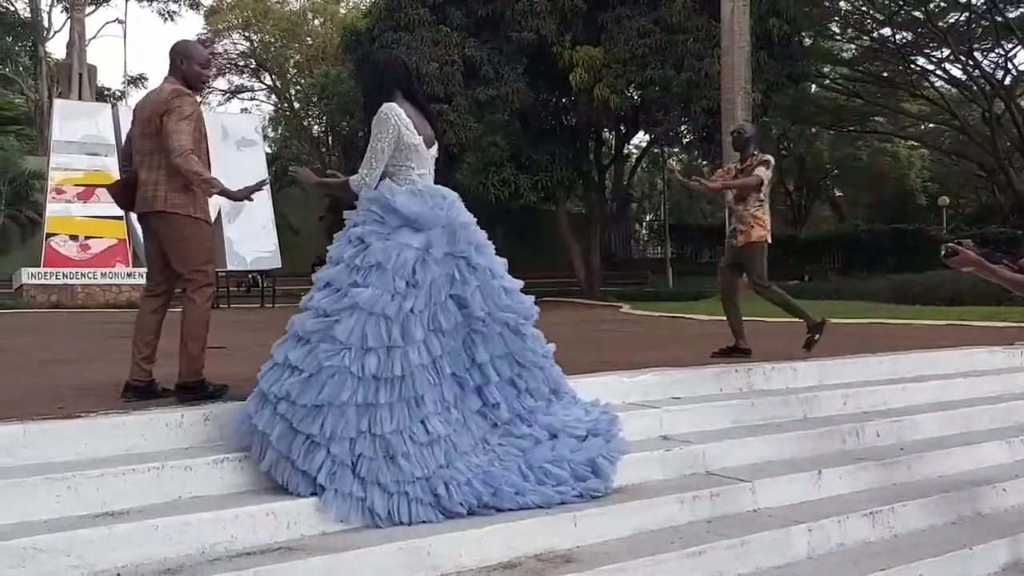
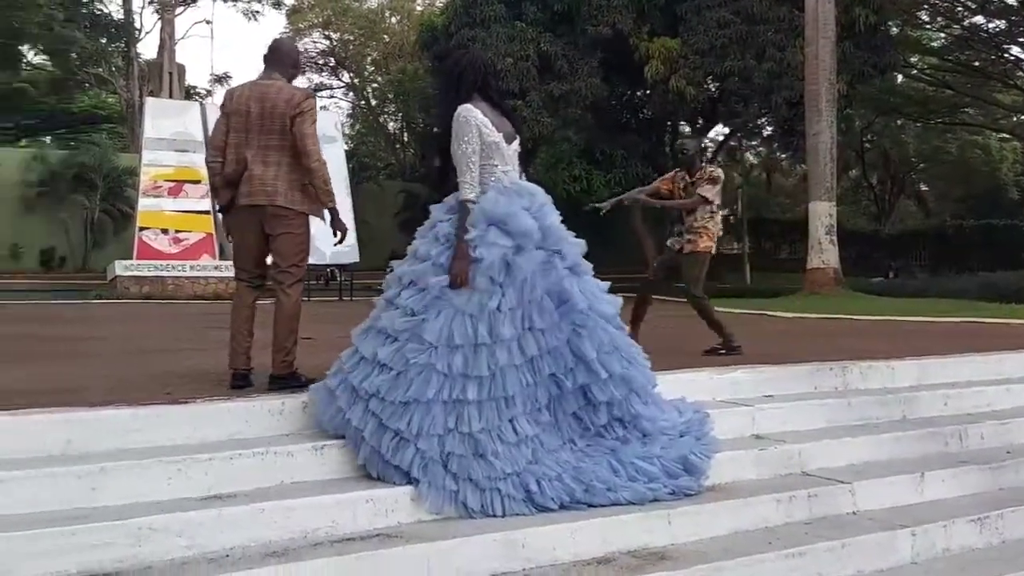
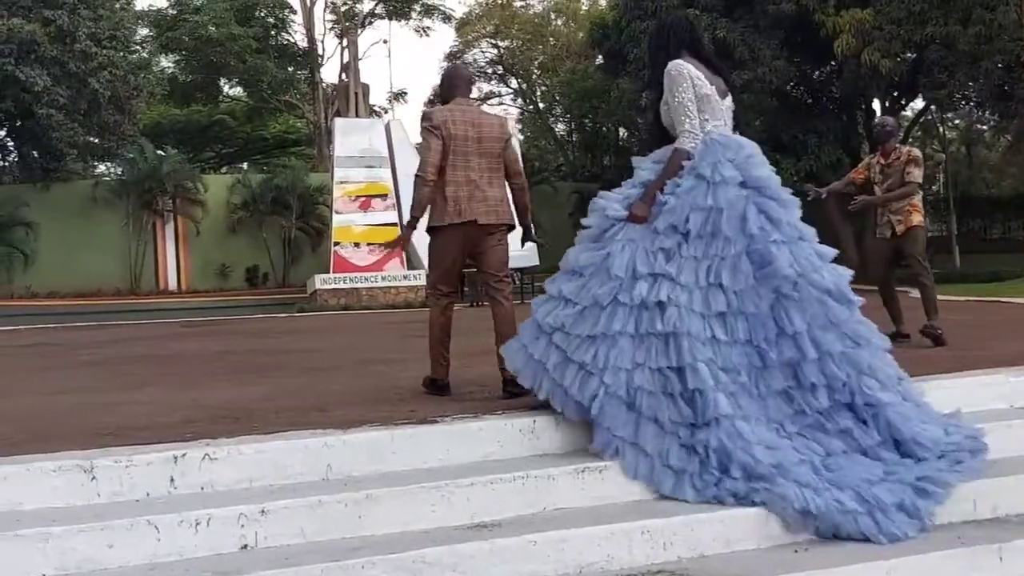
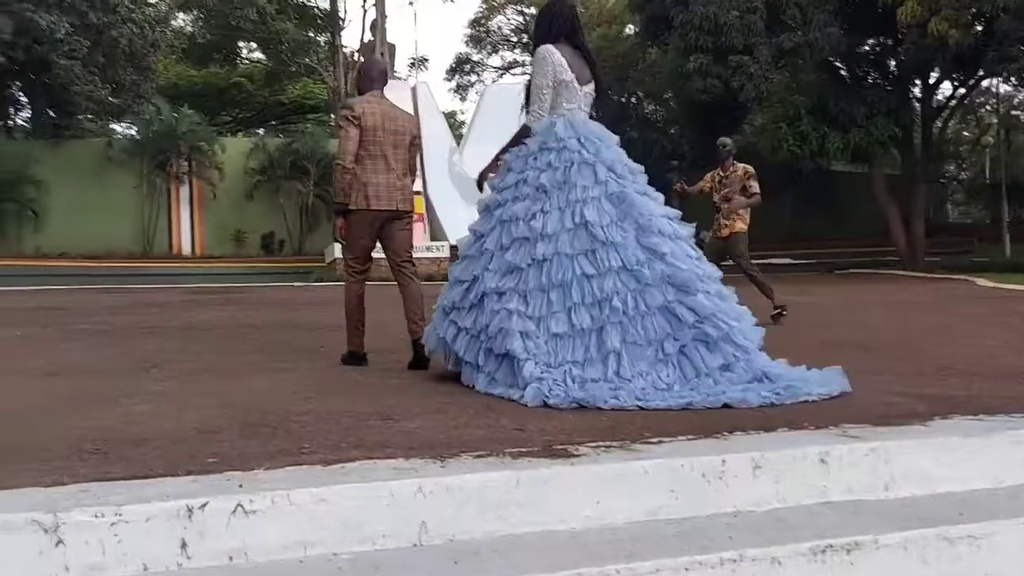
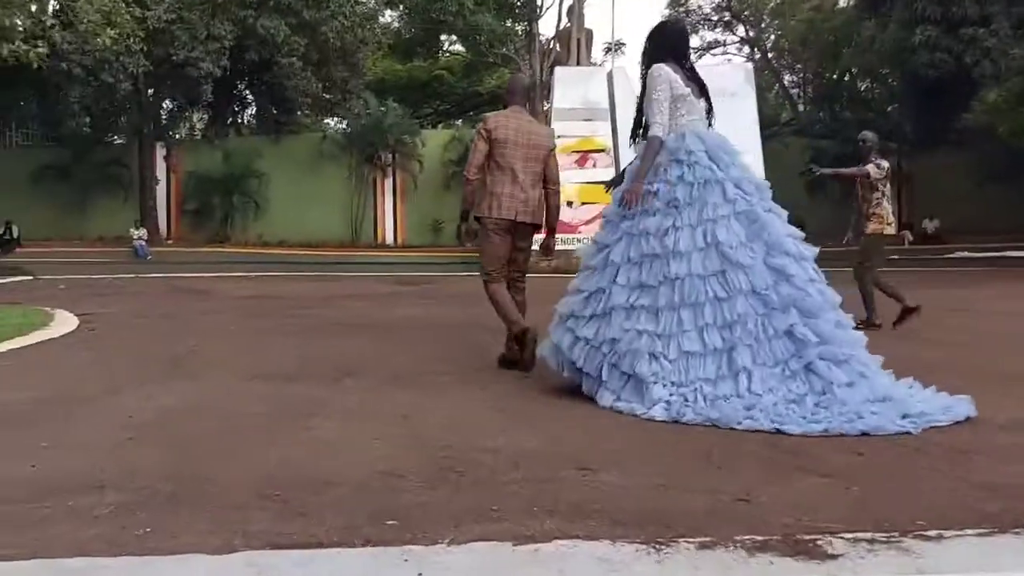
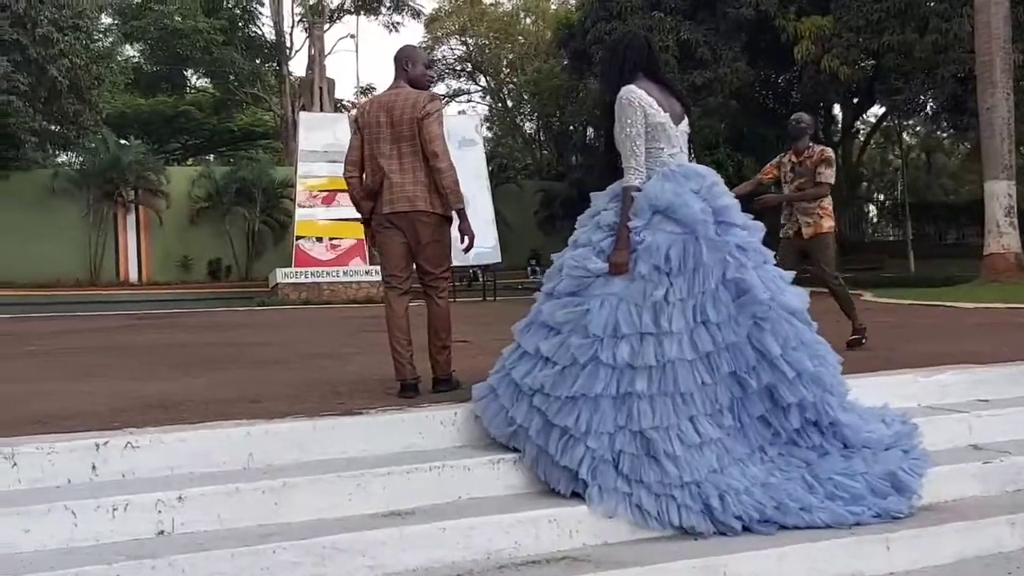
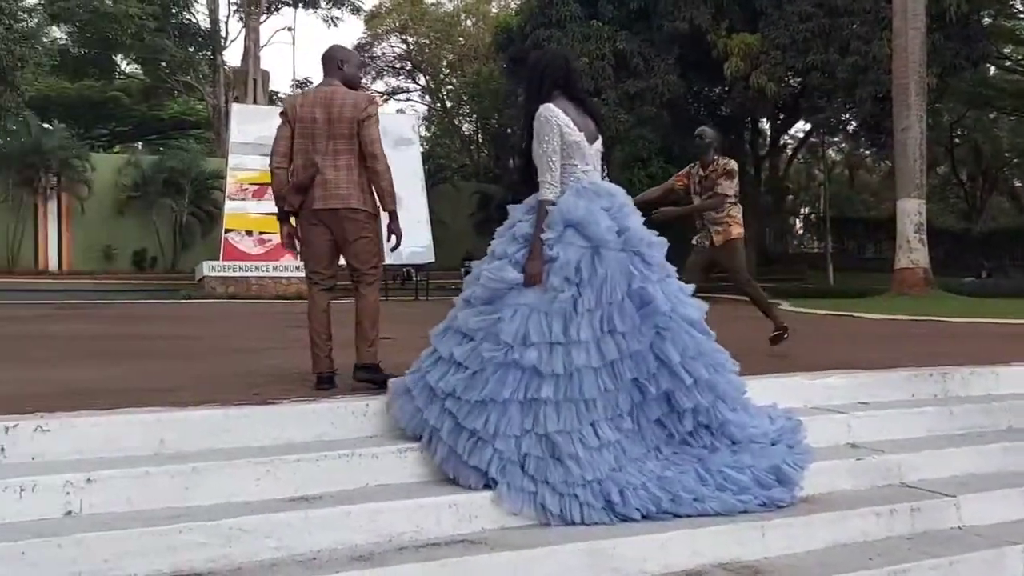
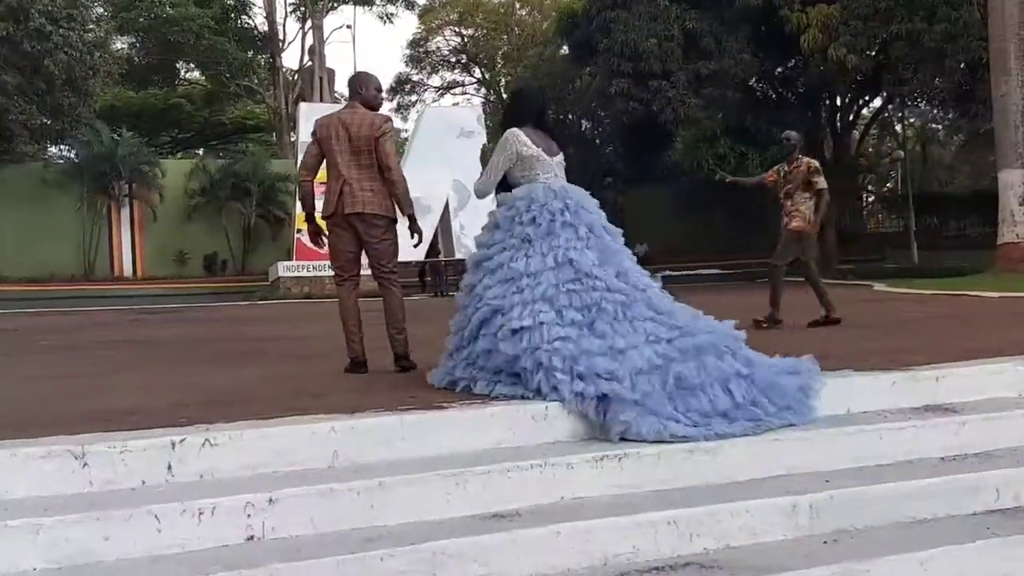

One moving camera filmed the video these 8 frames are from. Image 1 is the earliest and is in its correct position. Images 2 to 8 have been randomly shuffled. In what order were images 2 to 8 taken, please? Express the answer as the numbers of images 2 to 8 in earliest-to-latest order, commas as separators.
2, 7, 6, 3, 8, 4, 5
